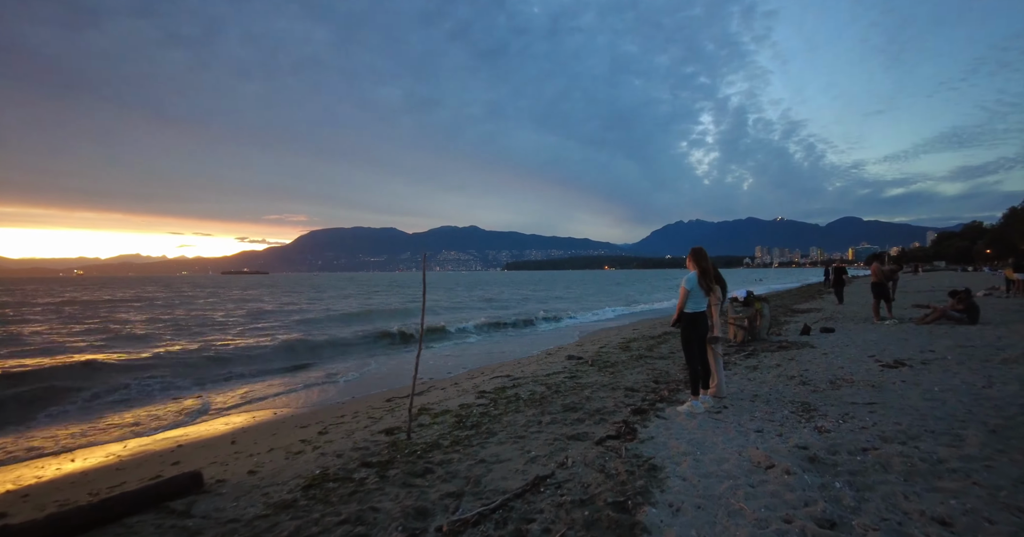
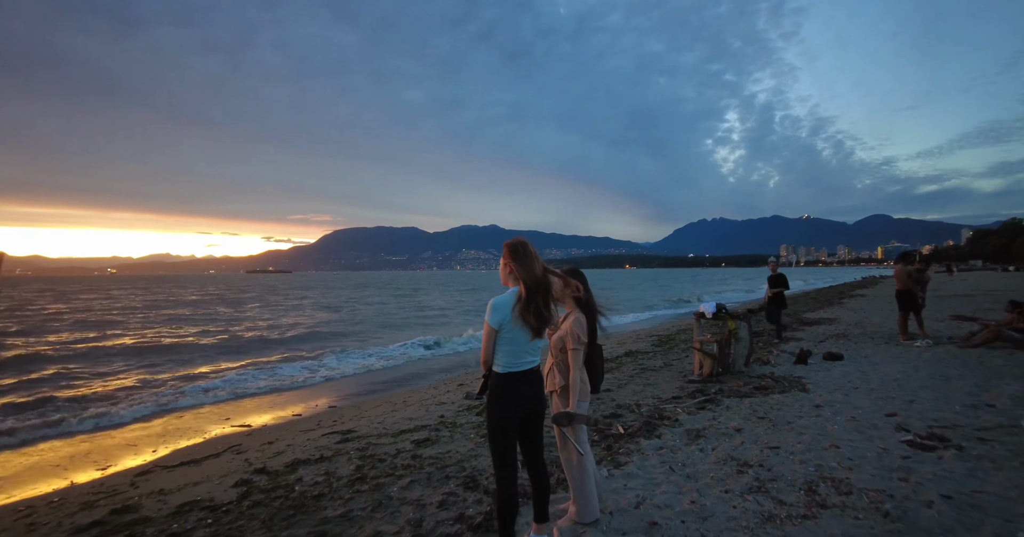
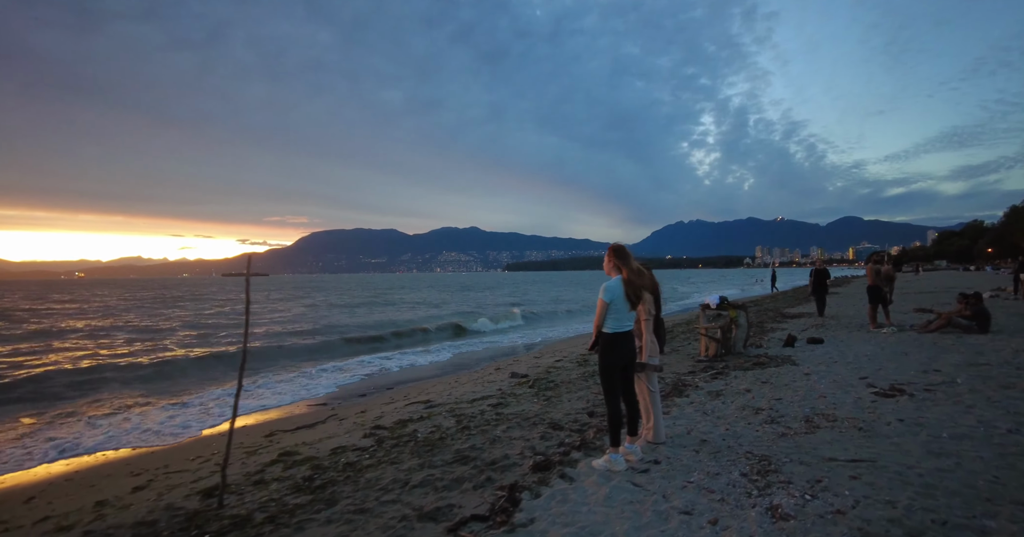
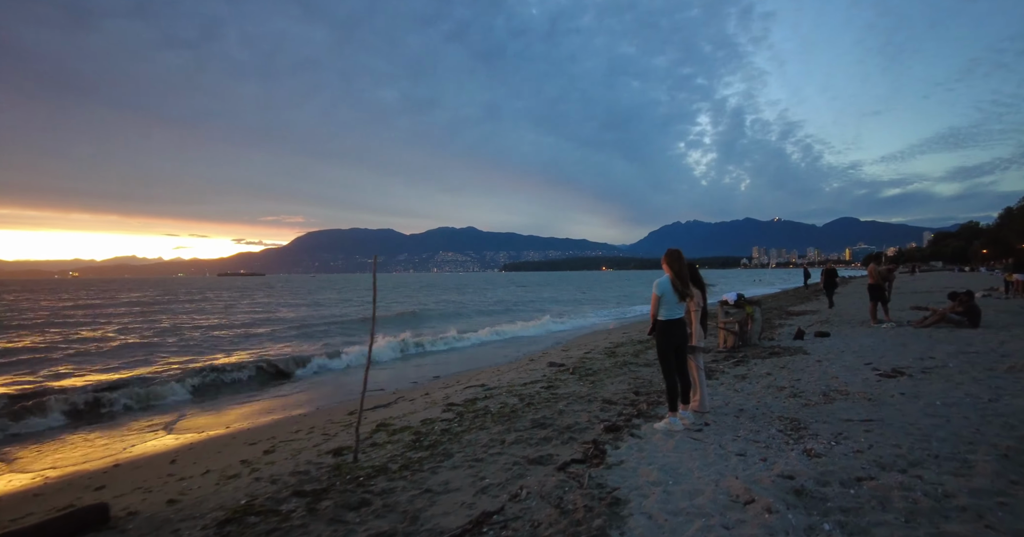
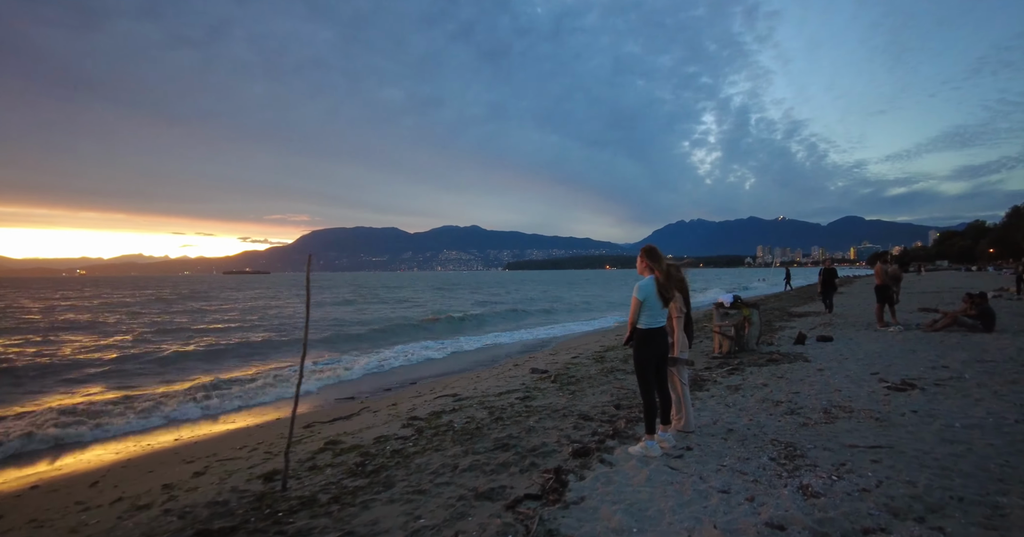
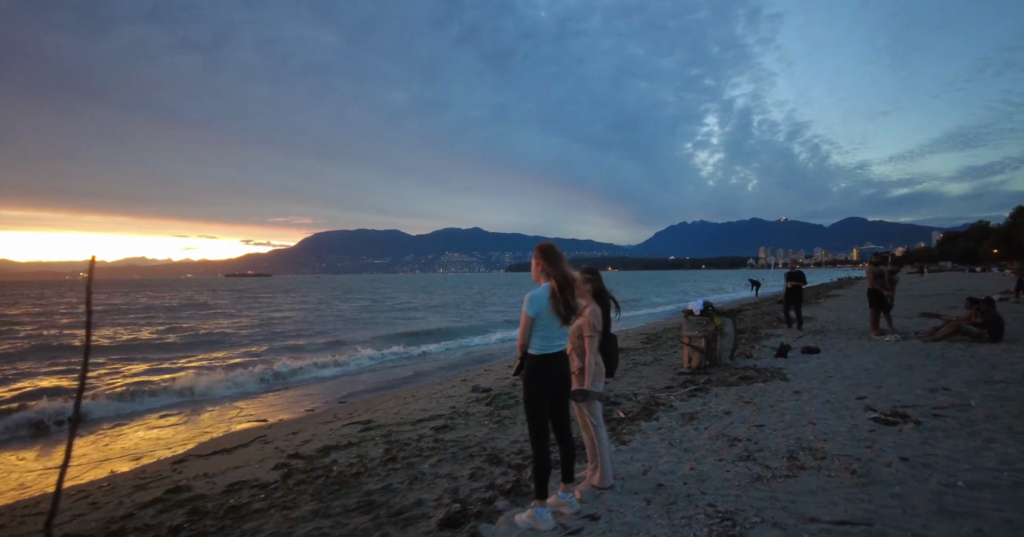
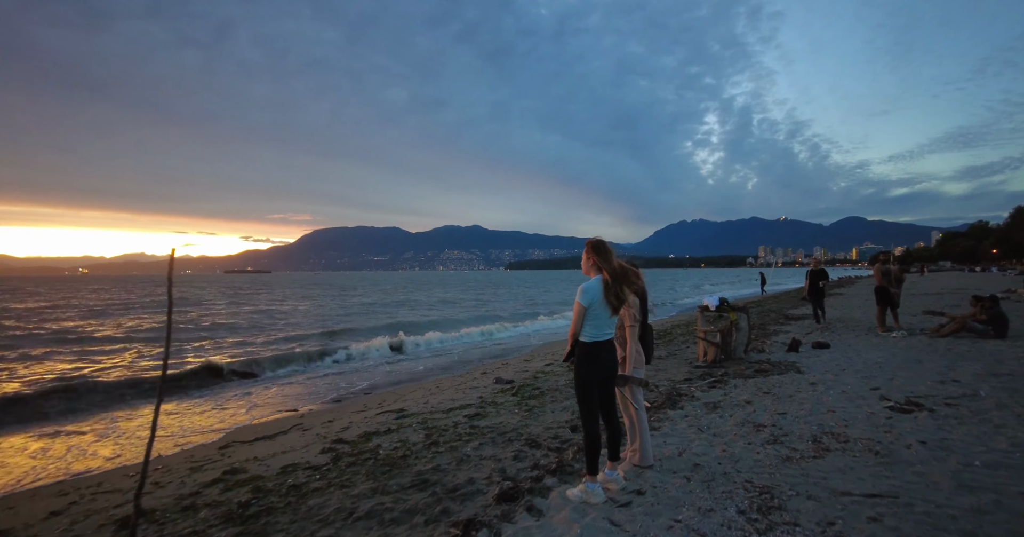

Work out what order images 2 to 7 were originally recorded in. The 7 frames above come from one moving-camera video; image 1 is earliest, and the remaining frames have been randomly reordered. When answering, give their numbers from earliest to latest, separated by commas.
4, 5, 3, 7, 6, 2
